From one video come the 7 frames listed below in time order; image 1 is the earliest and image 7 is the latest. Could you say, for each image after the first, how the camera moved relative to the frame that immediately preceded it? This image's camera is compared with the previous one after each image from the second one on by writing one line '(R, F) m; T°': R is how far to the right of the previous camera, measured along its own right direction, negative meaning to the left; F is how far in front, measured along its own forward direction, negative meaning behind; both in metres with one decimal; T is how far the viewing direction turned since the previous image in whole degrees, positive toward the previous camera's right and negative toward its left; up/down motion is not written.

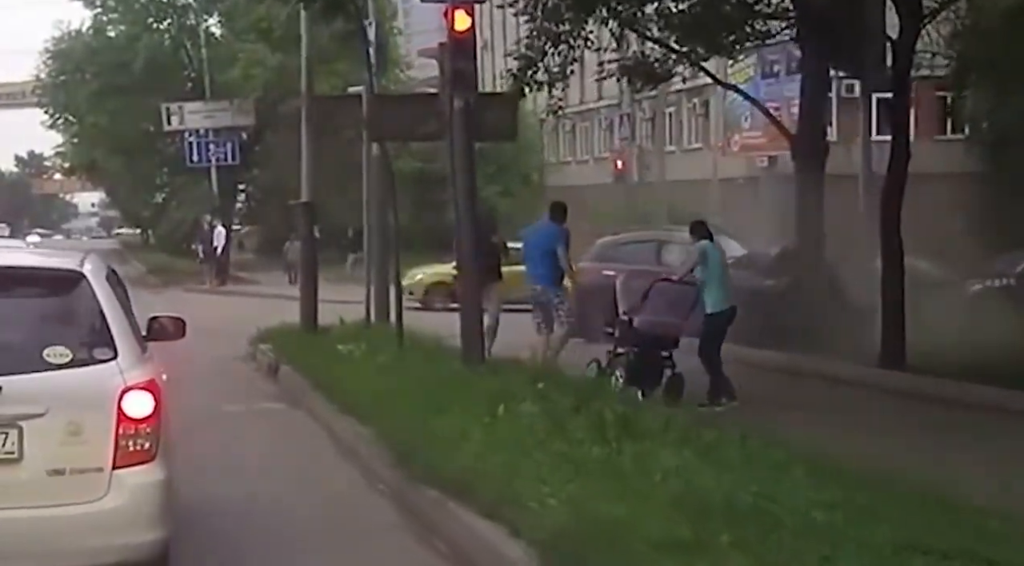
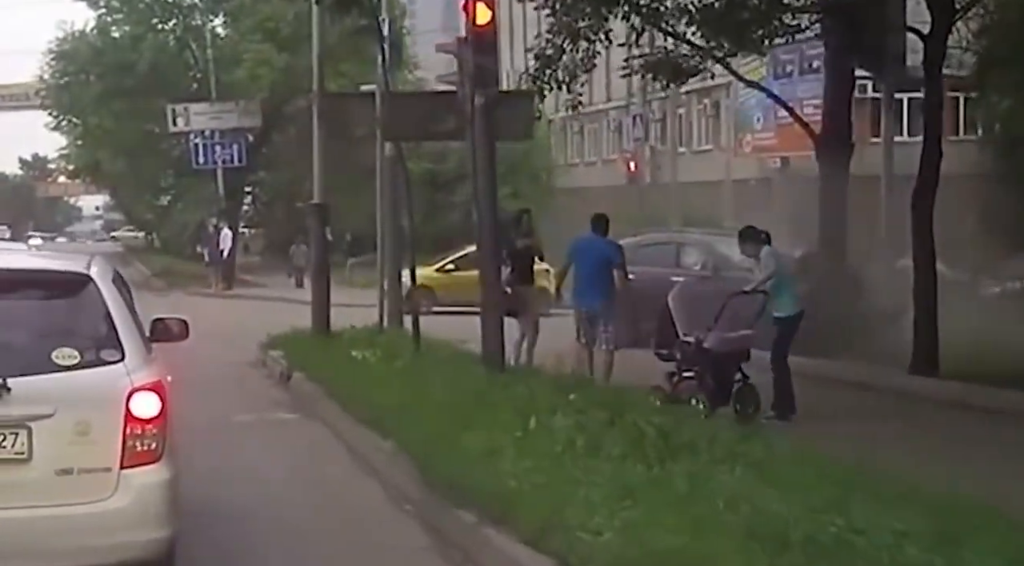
(-0.2, +0.6) m; 0°
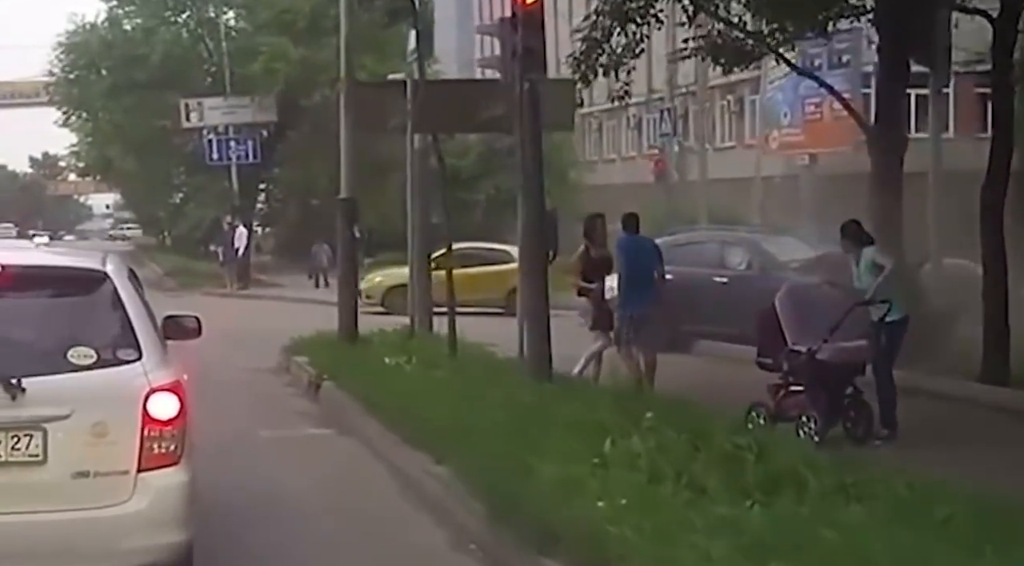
(-0.3, +1.2) m; 0°
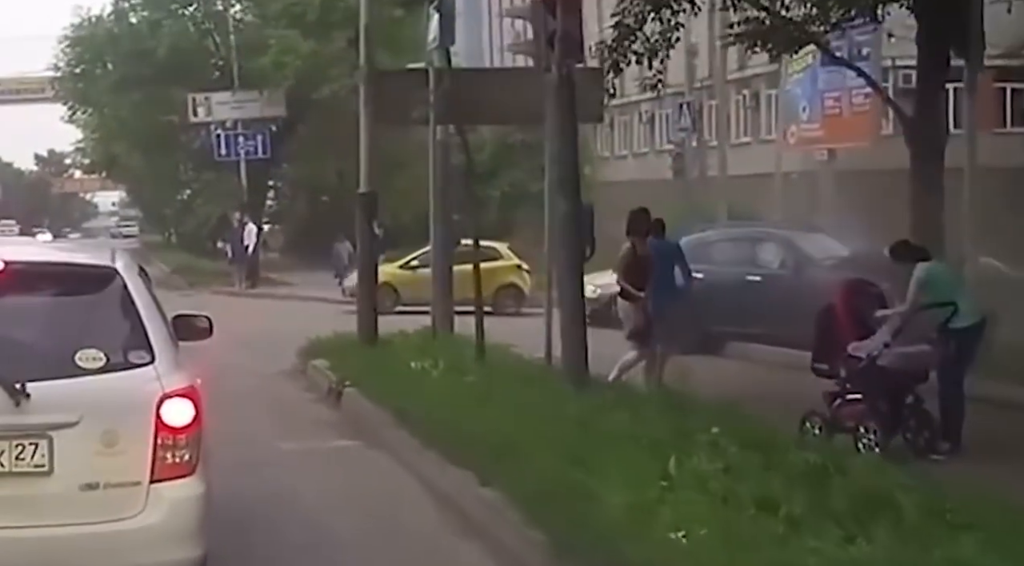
(-0.2, +0.9) m; 0°
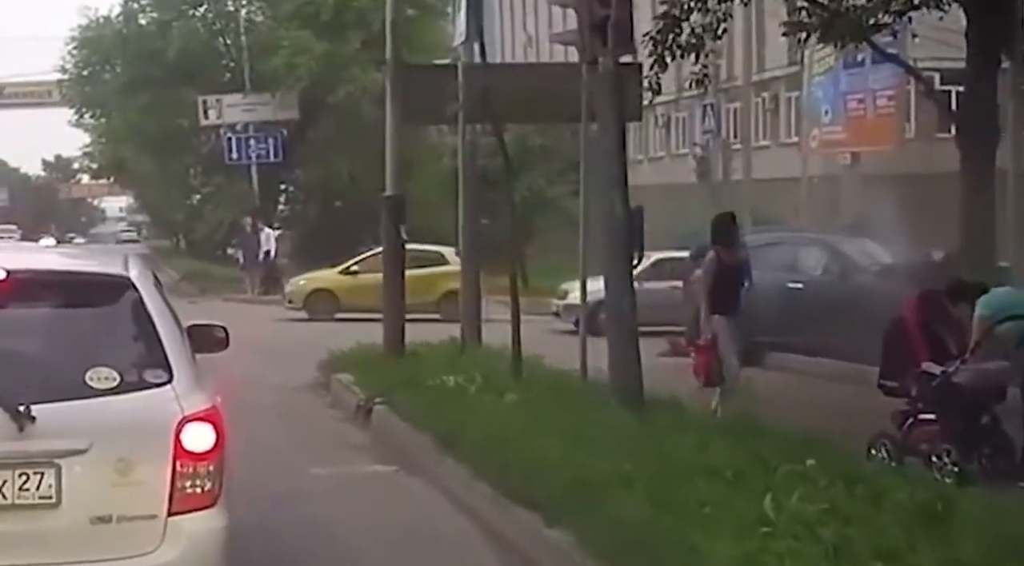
(-0.3, +1.0) m; 0°
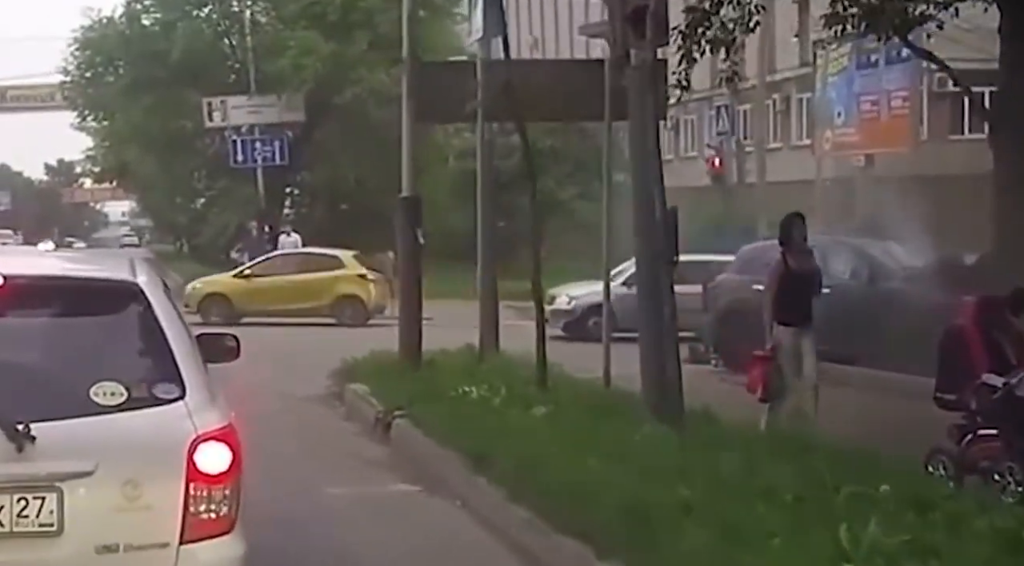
(-0.2, +0.7) m; 0°
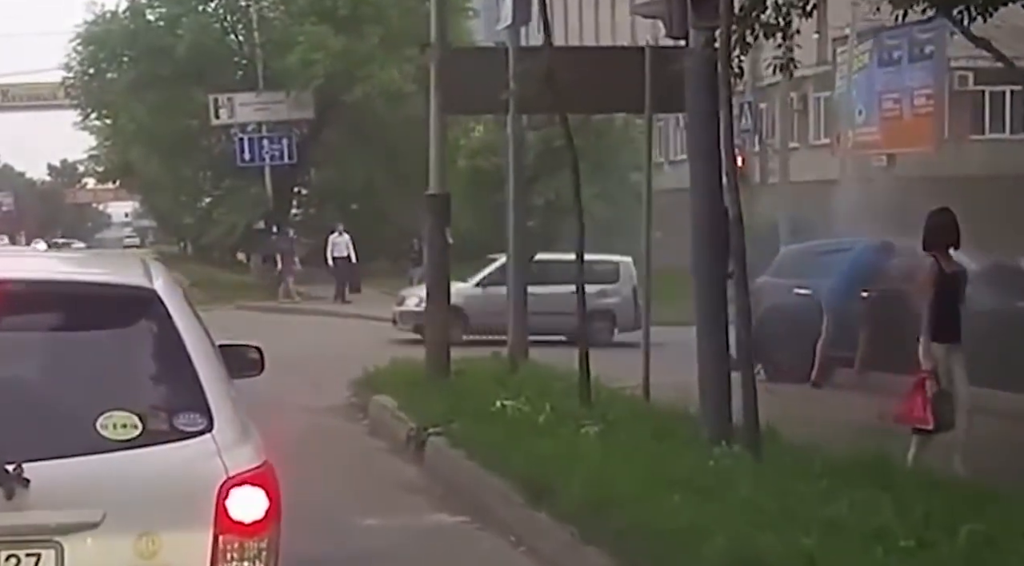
(-0.3, +1.0) m; 0°
